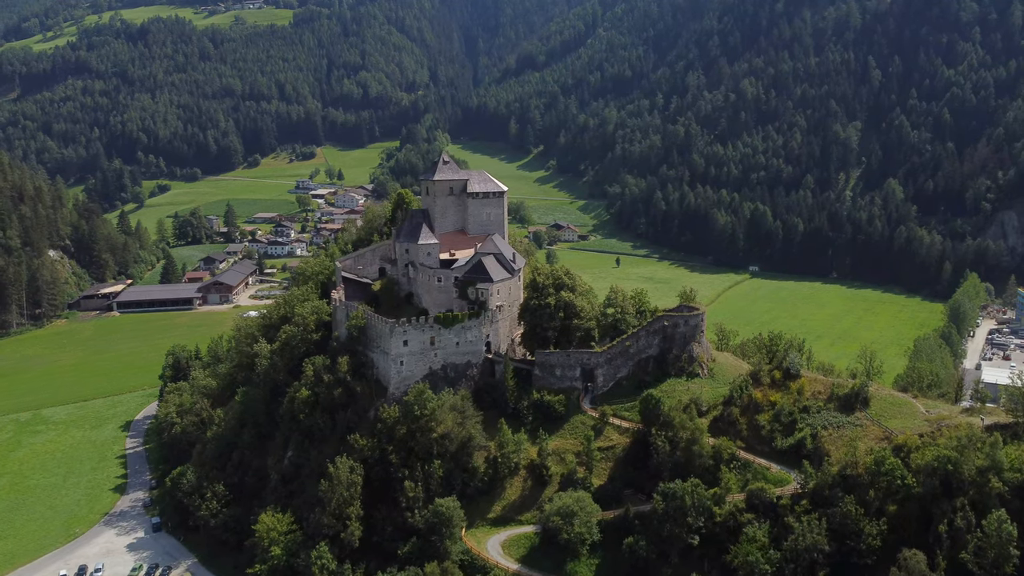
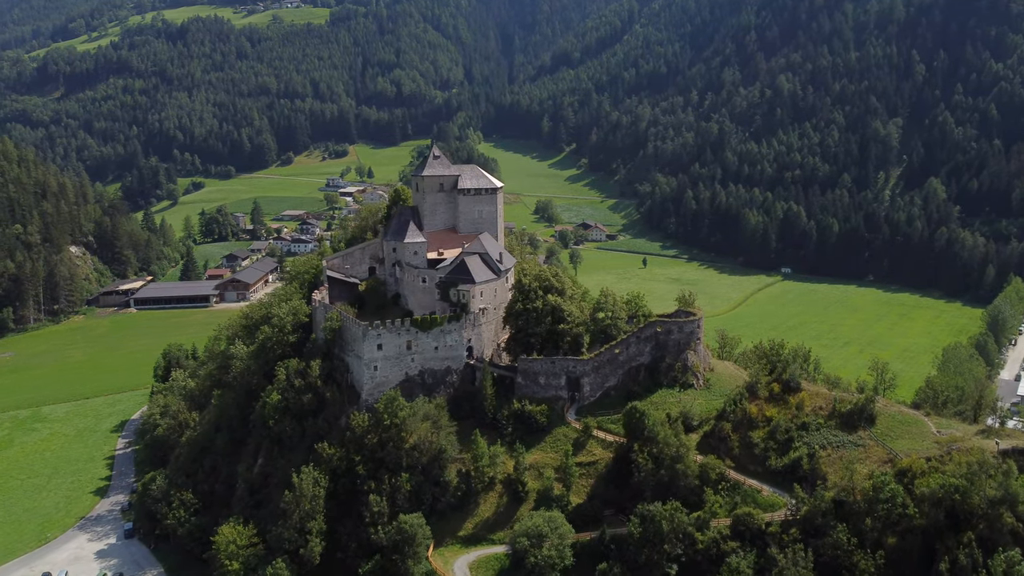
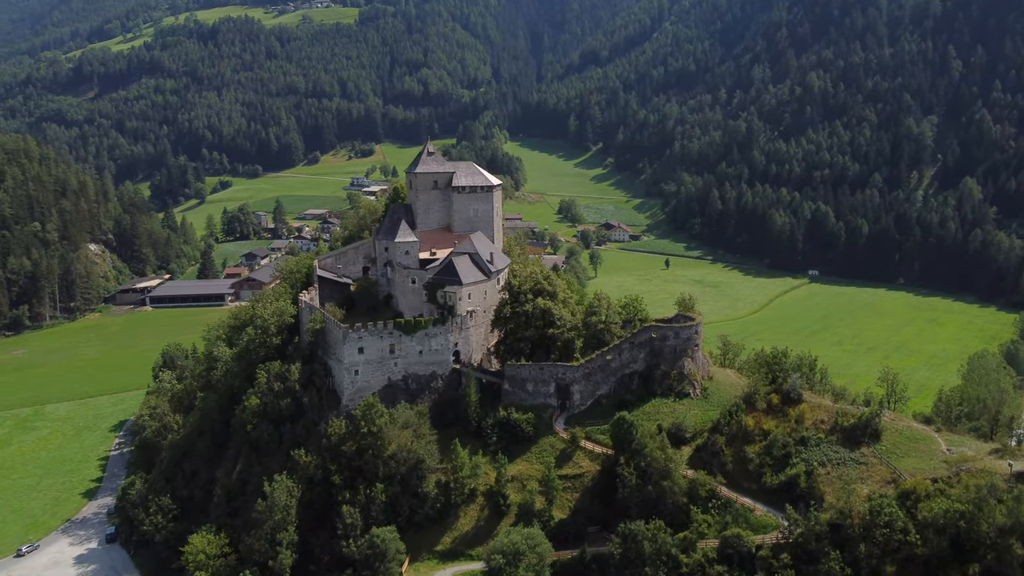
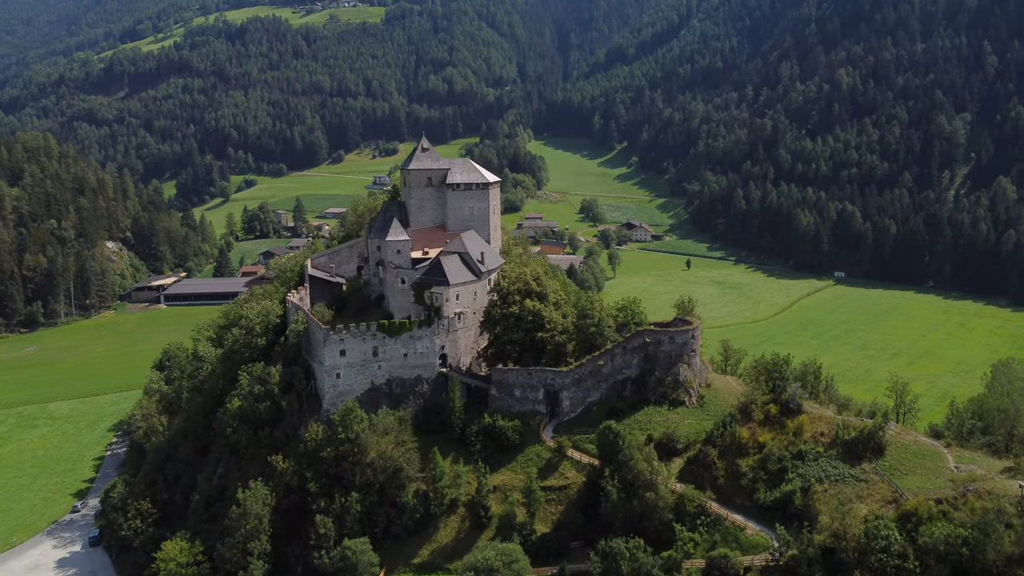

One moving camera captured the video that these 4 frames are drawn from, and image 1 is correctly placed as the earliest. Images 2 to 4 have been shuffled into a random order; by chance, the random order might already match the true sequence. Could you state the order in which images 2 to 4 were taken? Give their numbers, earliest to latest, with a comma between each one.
2, 3, 4
